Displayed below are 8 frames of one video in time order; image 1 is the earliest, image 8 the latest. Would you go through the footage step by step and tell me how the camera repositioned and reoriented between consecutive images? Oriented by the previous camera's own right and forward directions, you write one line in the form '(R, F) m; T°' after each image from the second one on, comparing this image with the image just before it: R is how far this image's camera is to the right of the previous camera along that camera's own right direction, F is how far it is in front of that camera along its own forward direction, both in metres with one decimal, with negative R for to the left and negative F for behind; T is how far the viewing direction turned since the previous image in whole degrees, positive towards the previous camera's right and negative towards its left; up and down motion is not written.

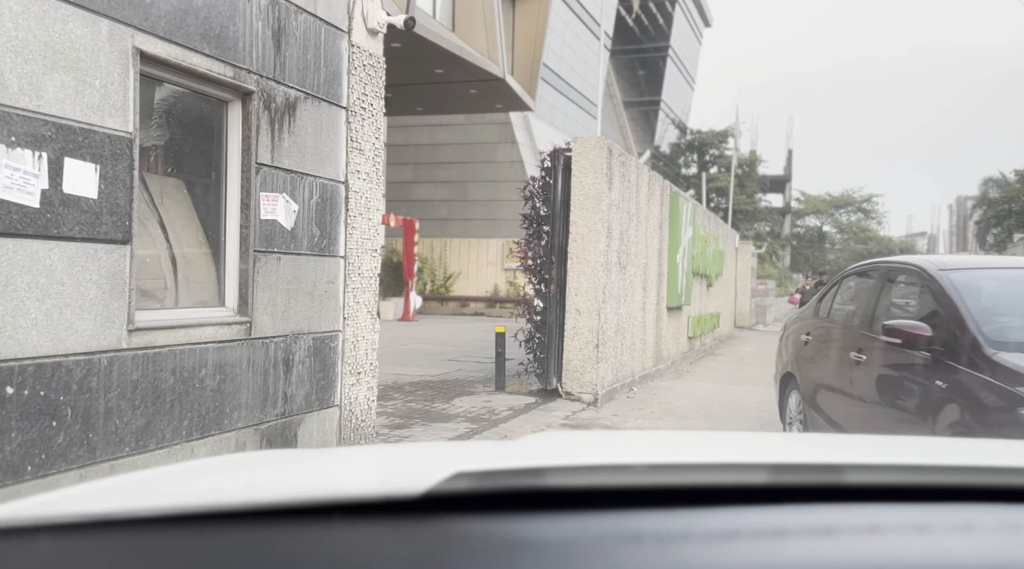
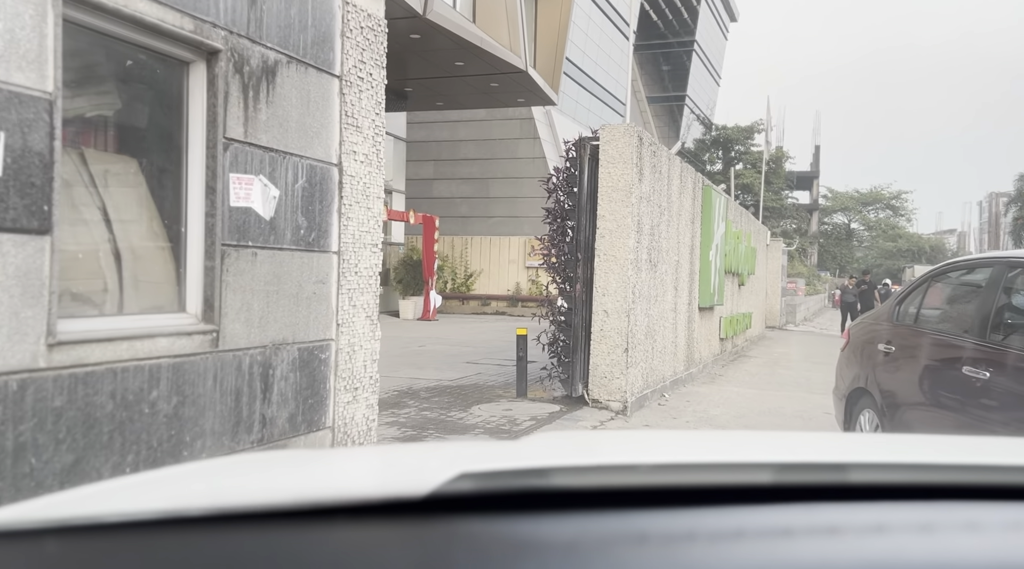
(0.0, +0.6) m; -1°
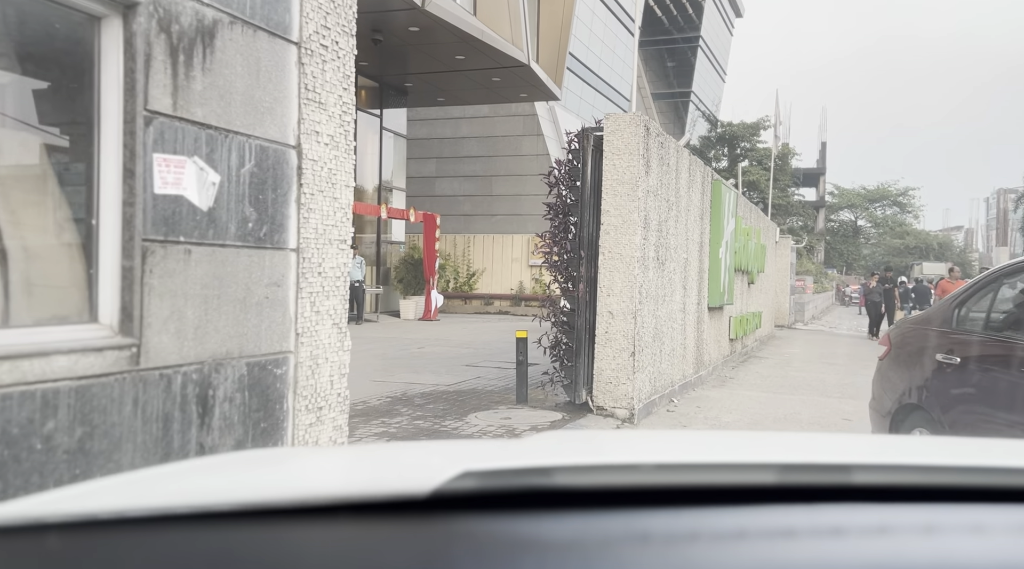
(0.0, +0.5) m; 0°
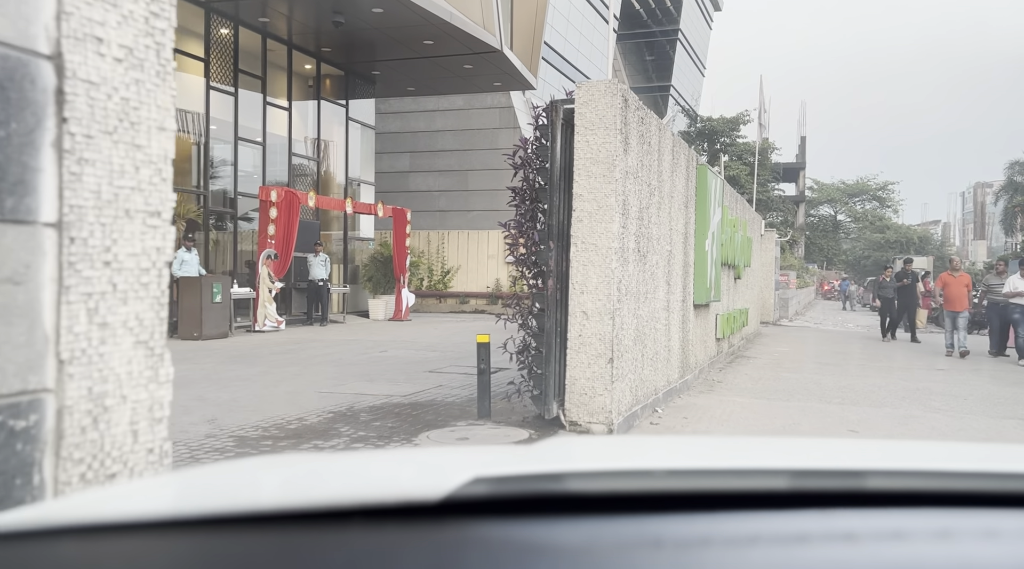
(+0.2, +1.1) m; +1°
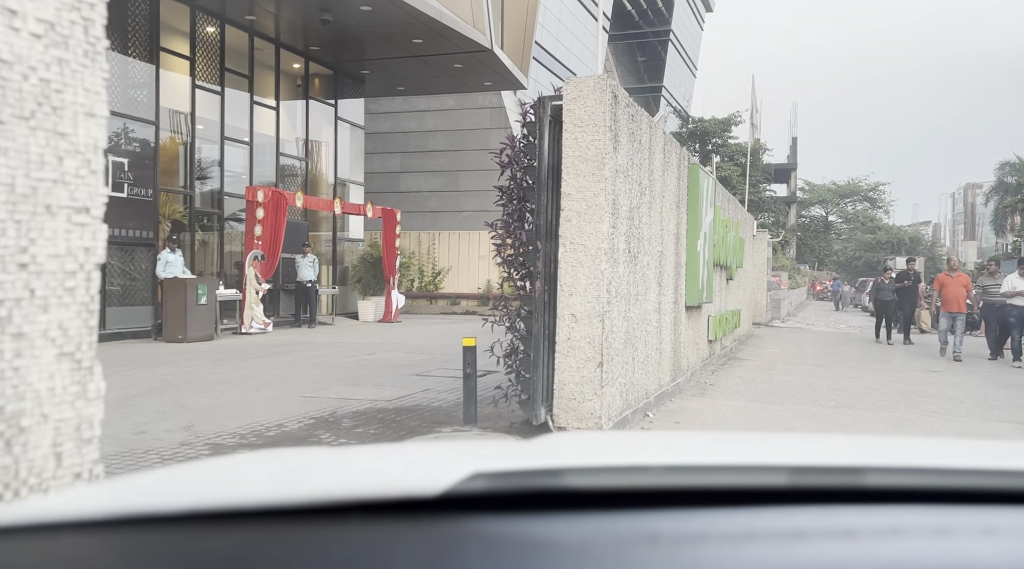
(0.0, +0.2) m; 0°
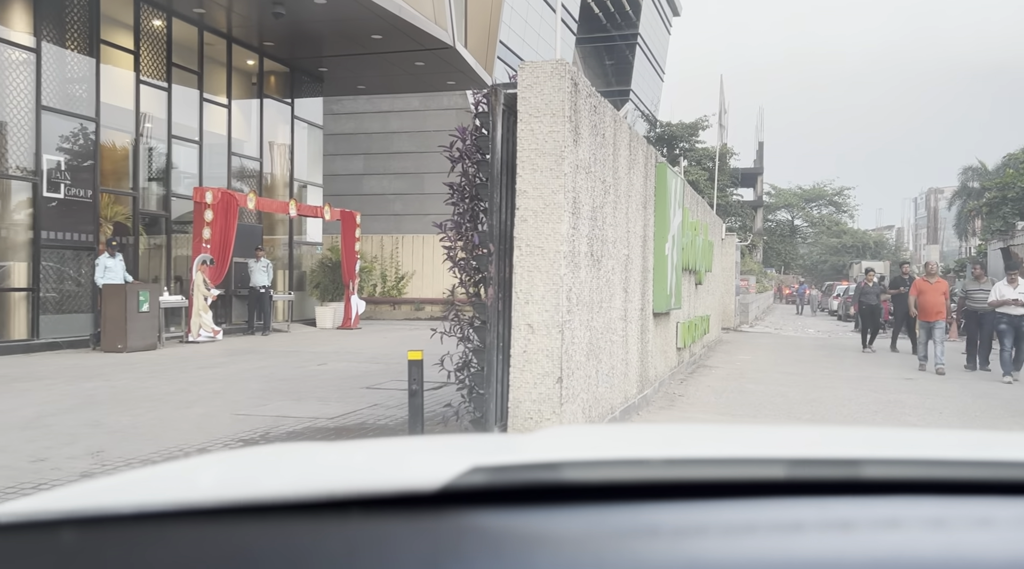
(+0.1, +0.6) m; +2°
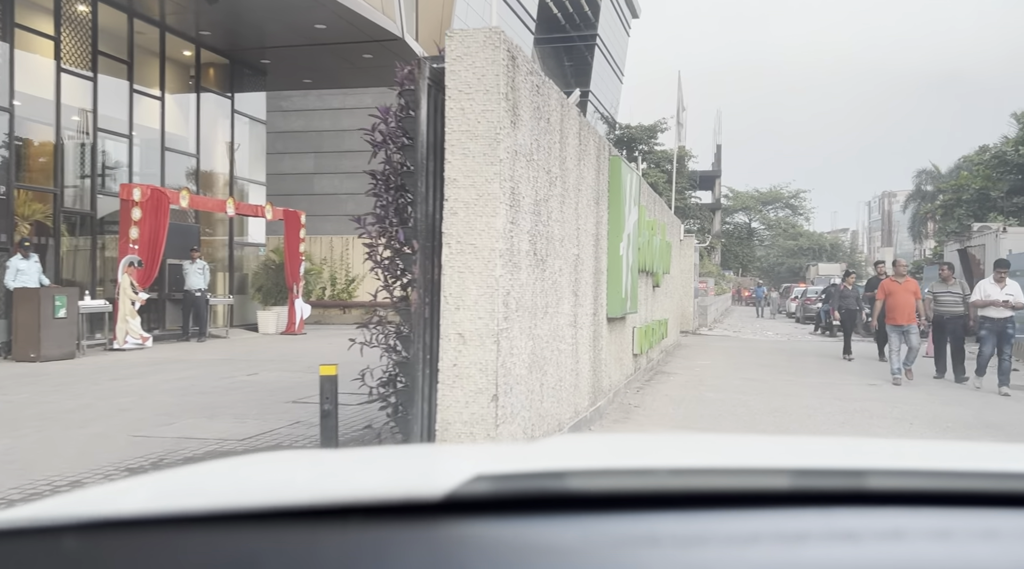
(+0.2, +0.8) m; +2°
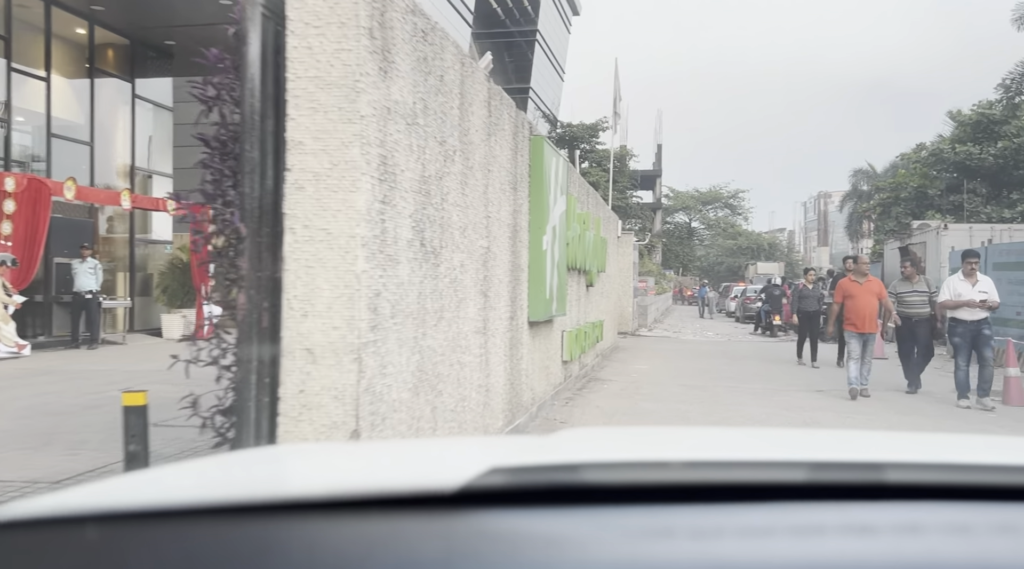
(+0.3, +1.2) m; +3°
